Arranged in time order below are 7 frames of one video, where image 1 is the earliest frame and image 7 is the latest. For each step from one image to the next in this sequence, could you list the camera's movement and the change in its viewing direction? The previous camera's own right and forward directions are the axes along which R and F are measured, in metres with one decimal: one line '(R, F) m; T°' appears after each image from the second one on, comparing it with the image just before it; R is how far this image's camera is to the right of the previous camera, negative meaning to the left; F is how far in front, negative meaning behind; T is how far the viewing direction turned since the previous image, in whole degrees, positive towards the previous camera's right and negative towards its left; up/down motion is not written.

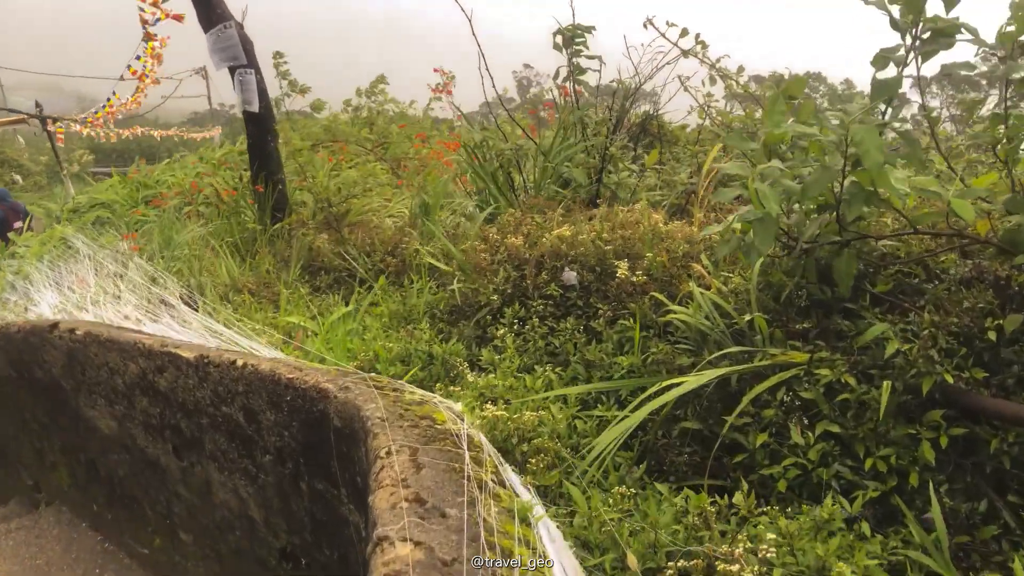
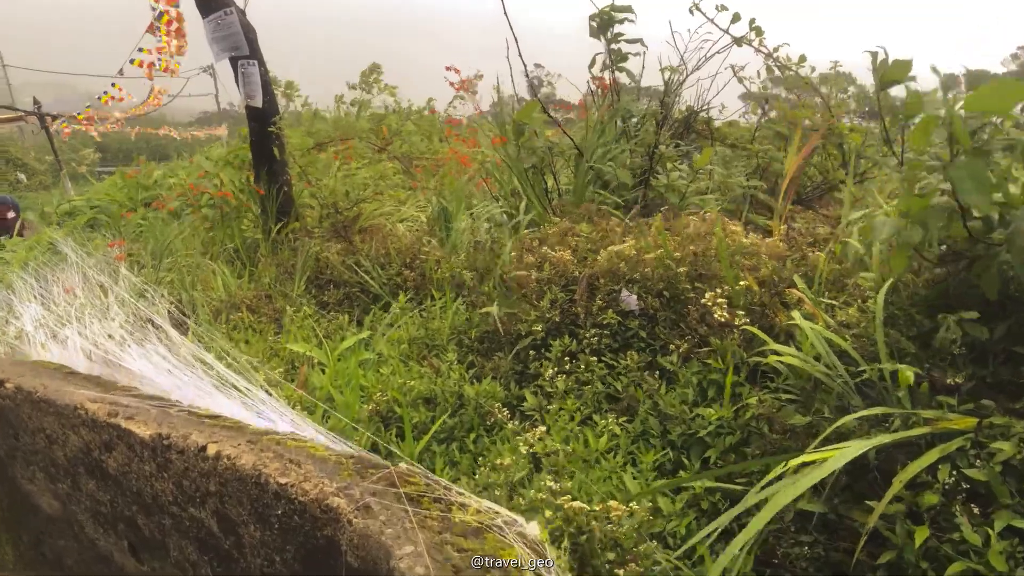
(-0.1, +0.3) m; -1°
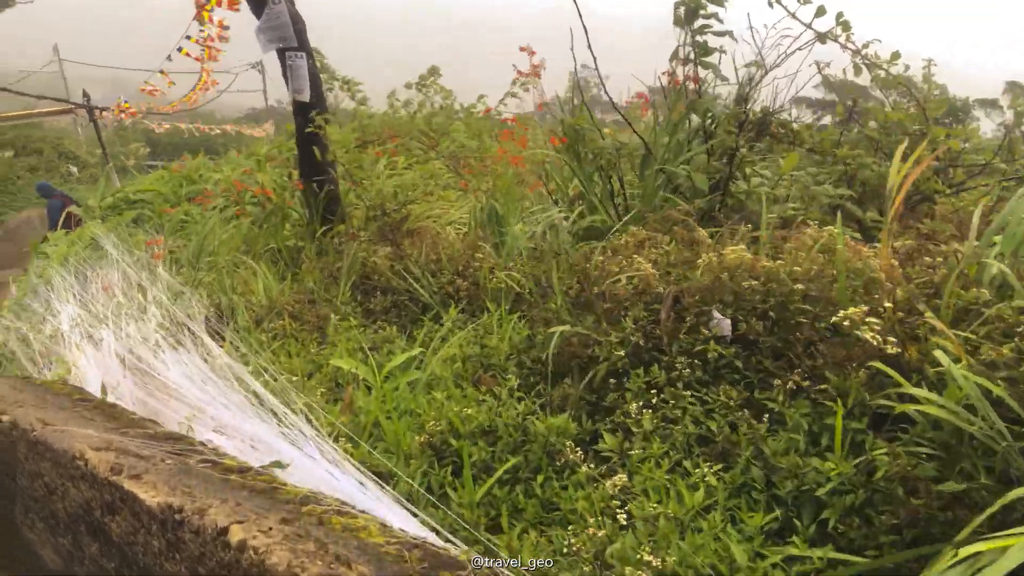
(-0.1, +0.2) m; -3°
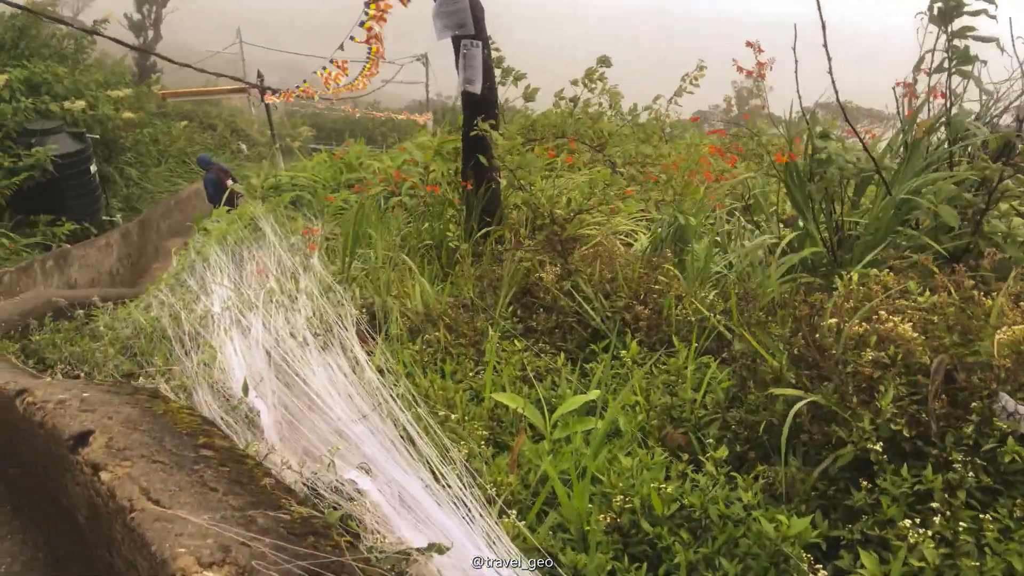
(-0.1, +0.2) m; -9°
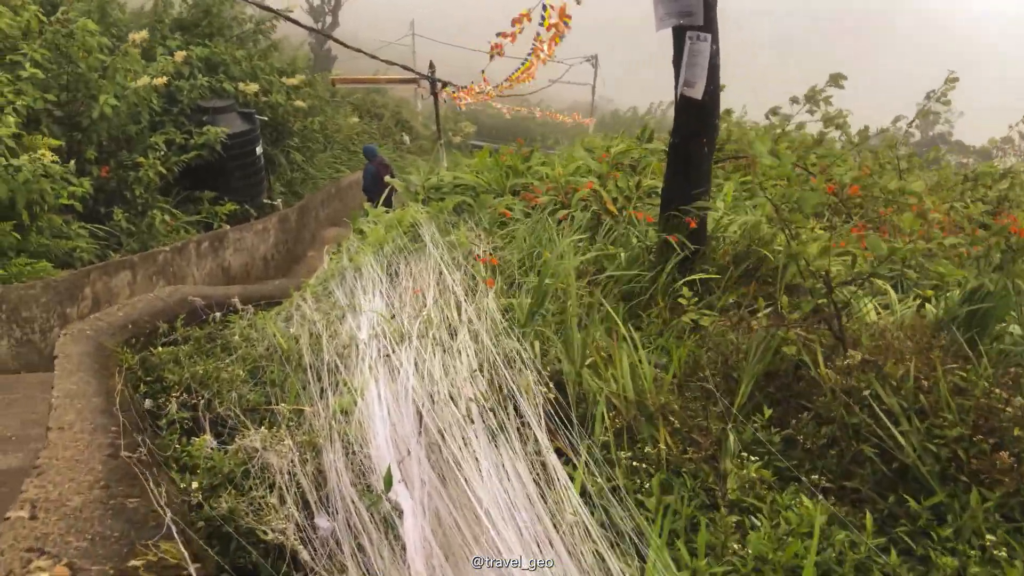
(-0.2, +0.5) m; -9°
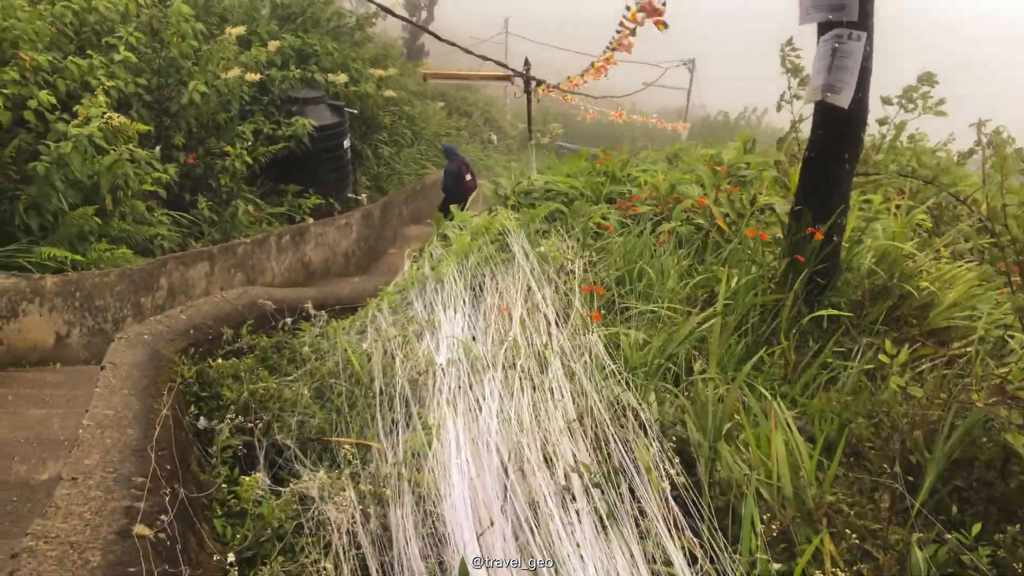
(-0.1, +0.3) m; -5°
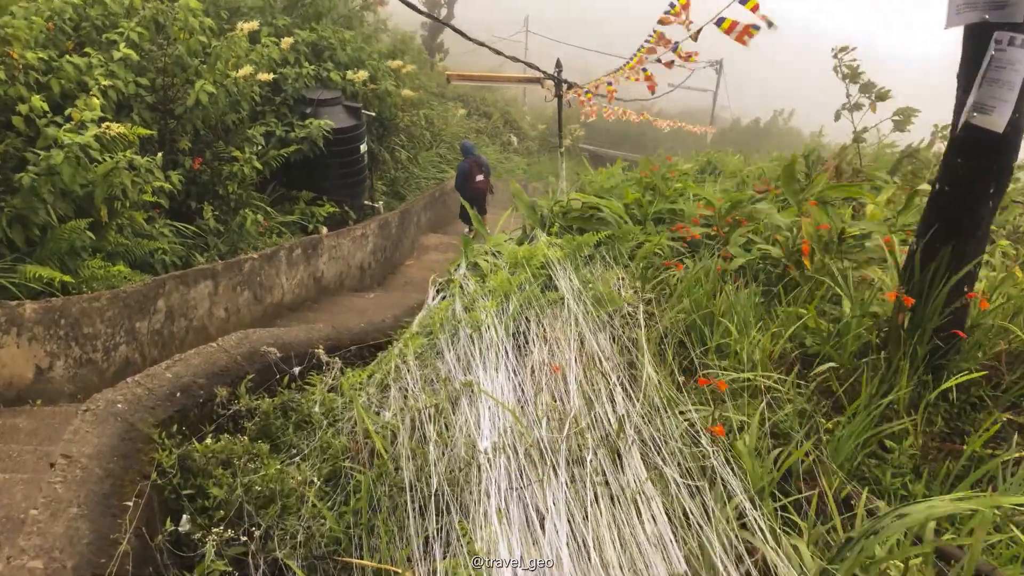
(-0.1, +0.4) m; -1°
